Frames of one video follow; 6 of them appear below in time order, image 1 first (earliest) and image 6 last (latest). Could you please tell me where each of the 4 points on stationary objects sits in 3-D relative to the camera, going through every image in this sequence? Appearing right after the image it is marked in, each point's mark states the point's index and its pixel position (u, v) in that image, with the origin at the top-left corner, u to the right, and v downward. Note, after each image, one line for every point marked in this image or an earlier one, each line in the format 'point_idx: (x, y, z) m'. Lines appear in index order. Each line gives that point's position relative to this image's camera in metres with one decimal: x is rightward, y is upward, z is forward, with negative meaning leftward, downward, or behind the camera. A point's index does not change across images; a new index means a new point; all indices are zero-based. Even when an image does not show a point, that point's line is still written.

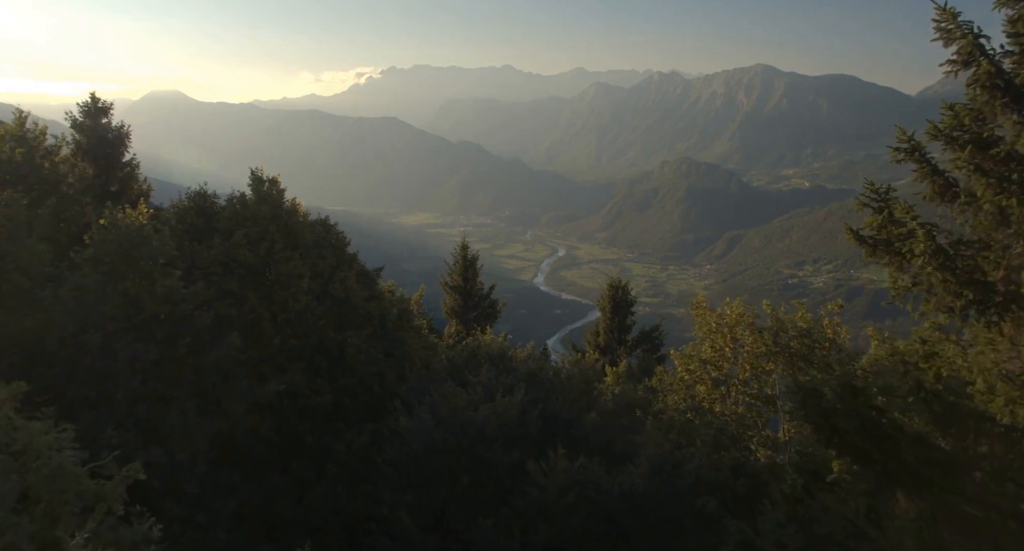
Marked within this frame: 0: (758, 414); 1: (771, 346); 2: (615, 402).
0: (+4.6, -2.6, +14.5) m
1: (+4.7, -1.3, +14.1) m
2: (+2.0, -2.4, +15.0) m
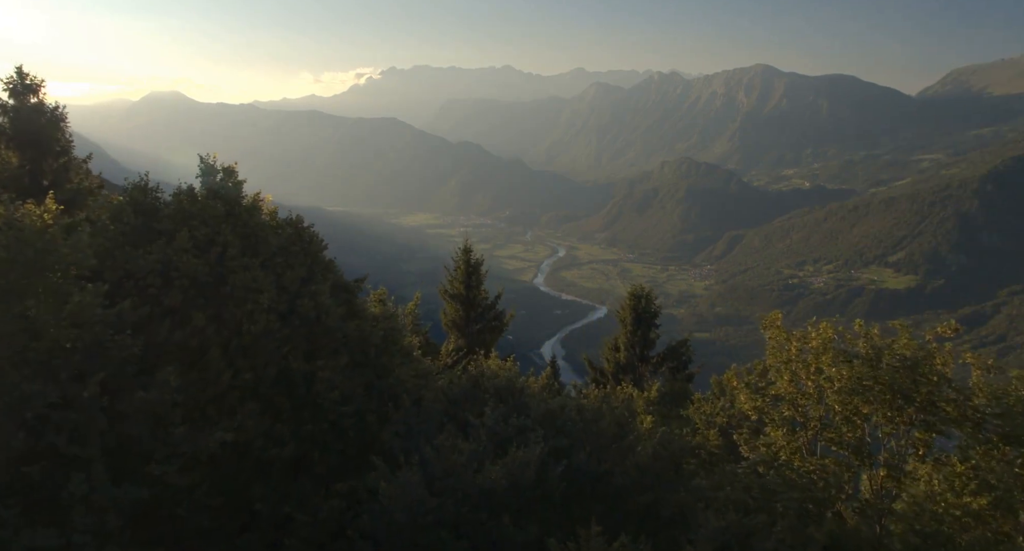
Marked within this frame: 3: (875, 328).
0: (+4.8, -2.8, +11.4) m
1: (+4.9, -1.5, +11.0) m
2: (+2.2, -2.6, +11.9) m
3: (+5.7, -0.9, +12.3) m
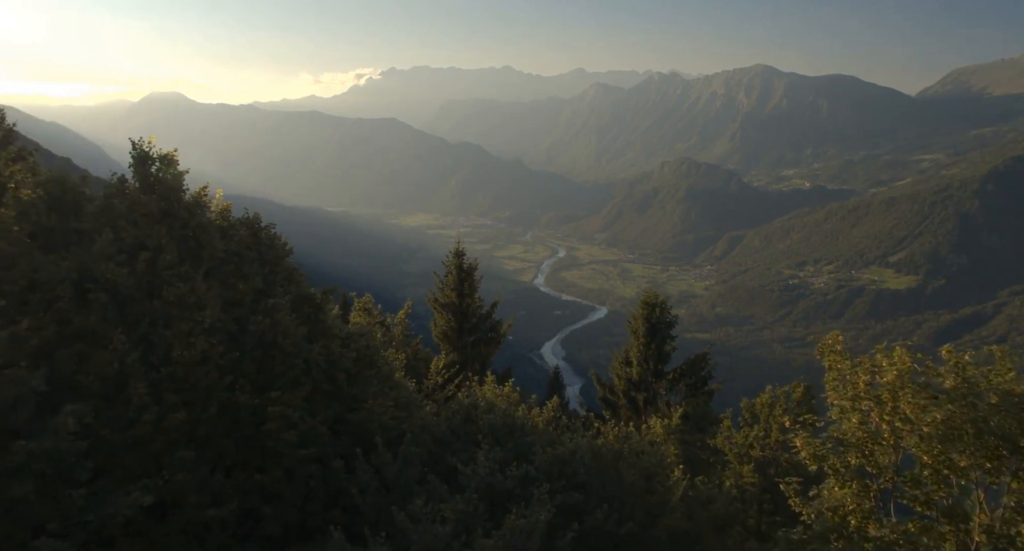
0: (+4.8, -2.9, +9.1) m
1: (+4.9, -1.6, +8.7) m
2: (+2.2, -2.8, +9.6) m
3: (+5.7, -1.0, +10.0) m
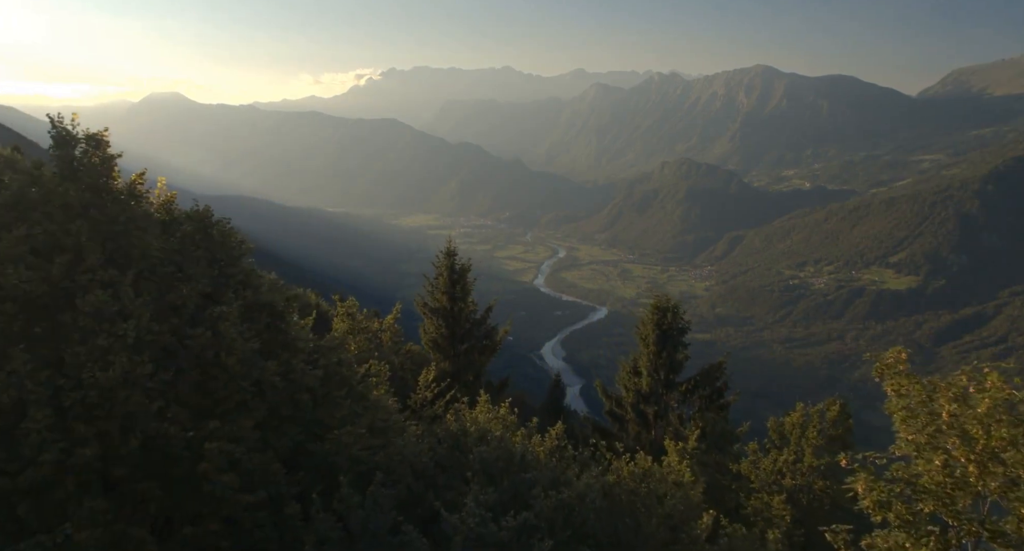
0: (+4.8, -3.1, +8.1) m
1: (+4.9, -1.8, +7.7) m
2: (+2.1, -2.9, +8.6) m
3: (+5.7, -1.2, +9.0) m
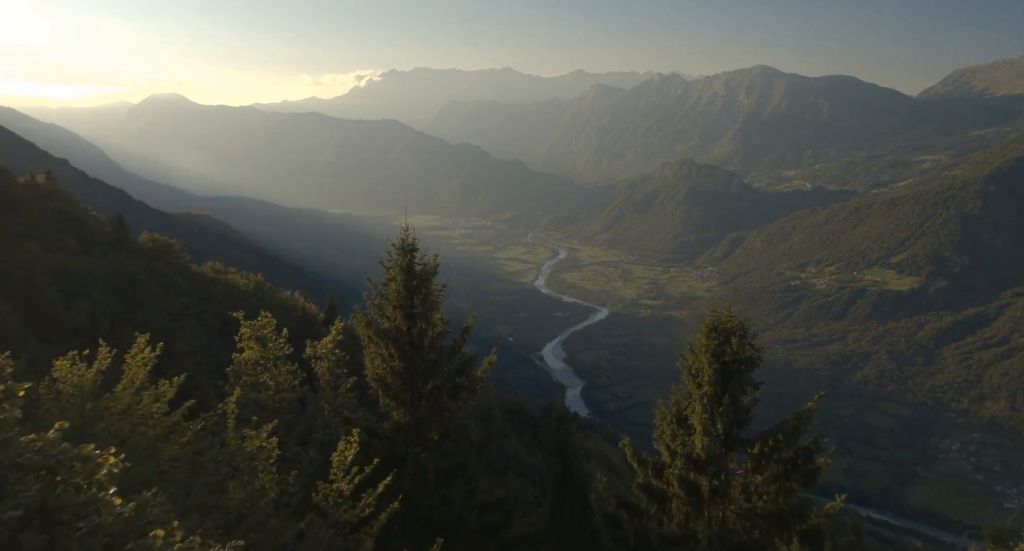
0: (+6.1, -3.3, +5.4) m
1: (+6.2, -2.0, +5.0) m
2: (+3.4, -3.2, +5.9) m
3: (+7.0, -1.4, +6.3) m
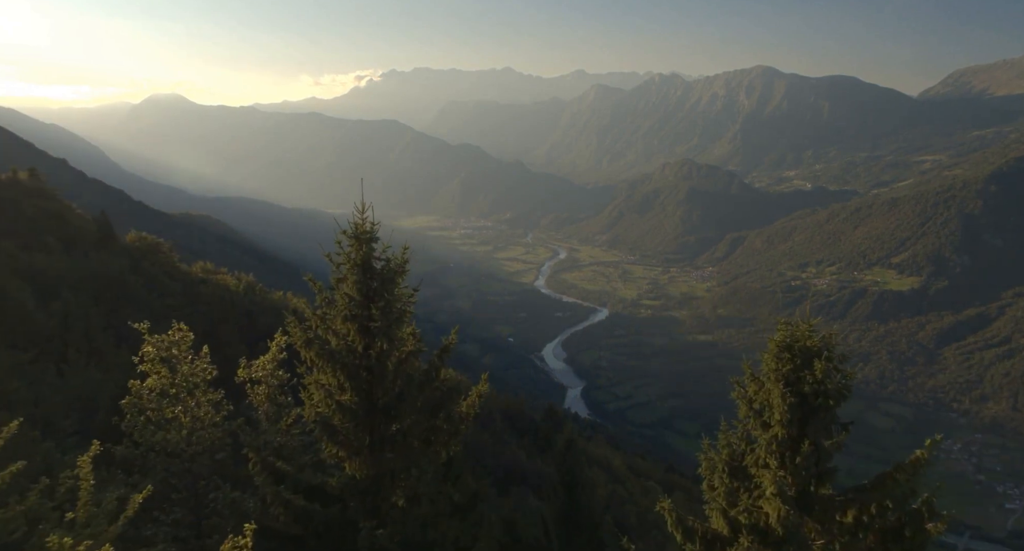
0: (+6.3, -3.3, +3.5) m
1: (+6.5, -2.0, +3.1) m
2: (+3.7, -3.2, +4.1) m
3: (+7.2, -1.4, +4.4) m
